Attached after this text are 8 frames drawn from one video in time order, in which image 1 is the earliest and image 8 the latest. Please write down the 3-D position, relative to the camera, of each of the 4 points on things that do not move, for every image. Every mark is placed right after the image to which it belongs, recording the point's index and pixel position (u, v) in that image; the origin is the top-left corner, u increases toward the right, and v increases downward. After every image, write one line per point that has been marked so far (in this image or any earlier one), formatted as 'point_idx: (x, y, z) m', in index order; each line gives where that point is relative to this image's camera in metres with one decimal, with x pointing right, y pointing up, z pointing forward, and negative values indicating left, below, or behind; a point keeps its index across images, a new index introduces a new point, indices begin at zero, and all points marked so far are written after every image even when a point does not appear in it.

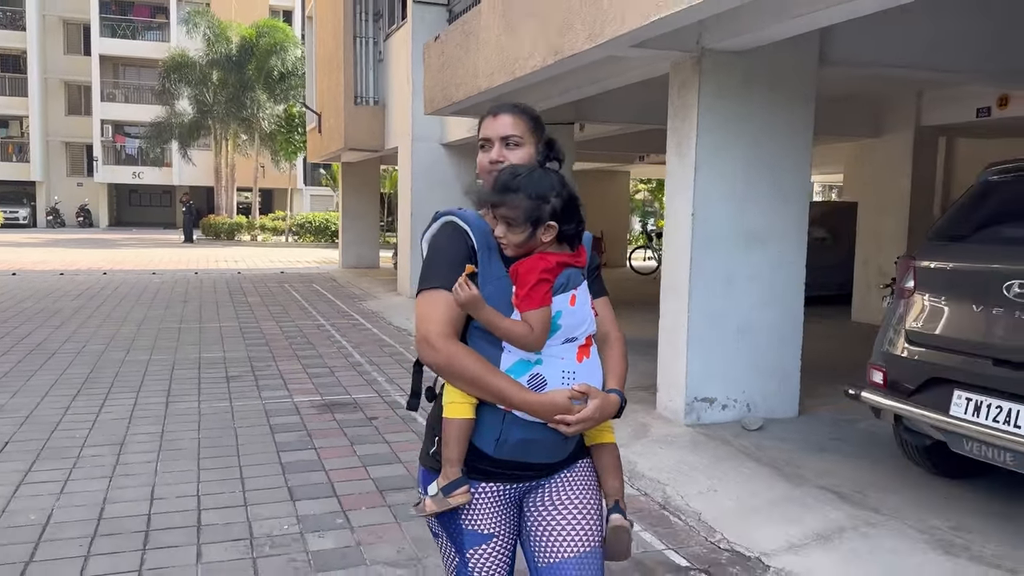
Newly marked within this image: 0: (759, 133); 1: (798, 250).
0: (+1.6, +1.0, +5.2) m
1: (+1.9, +0.2, +5.3) m
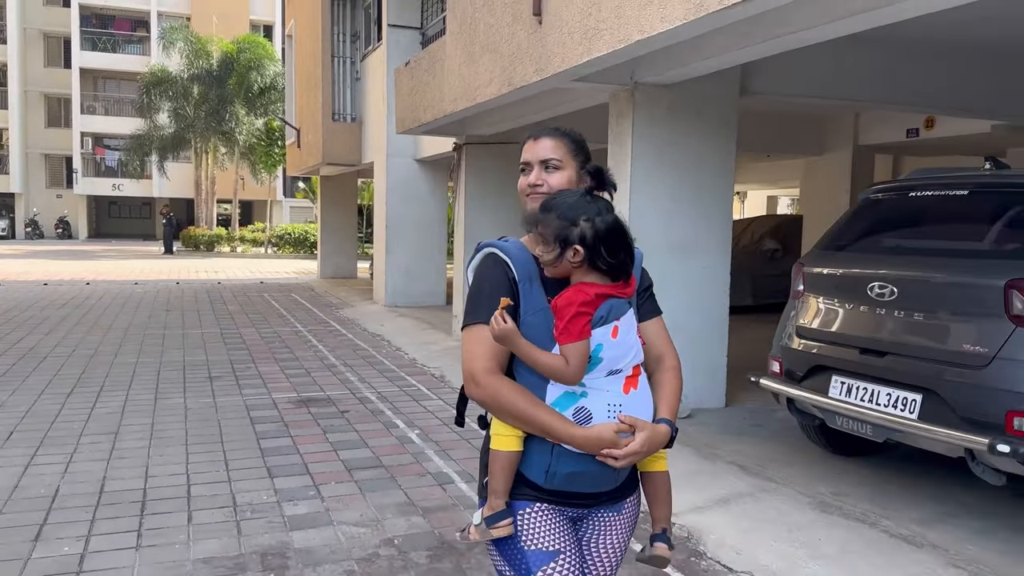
0: (+1.3, +0.9, +5.8) m
1: (+1.5, +0.2, +6.0) m
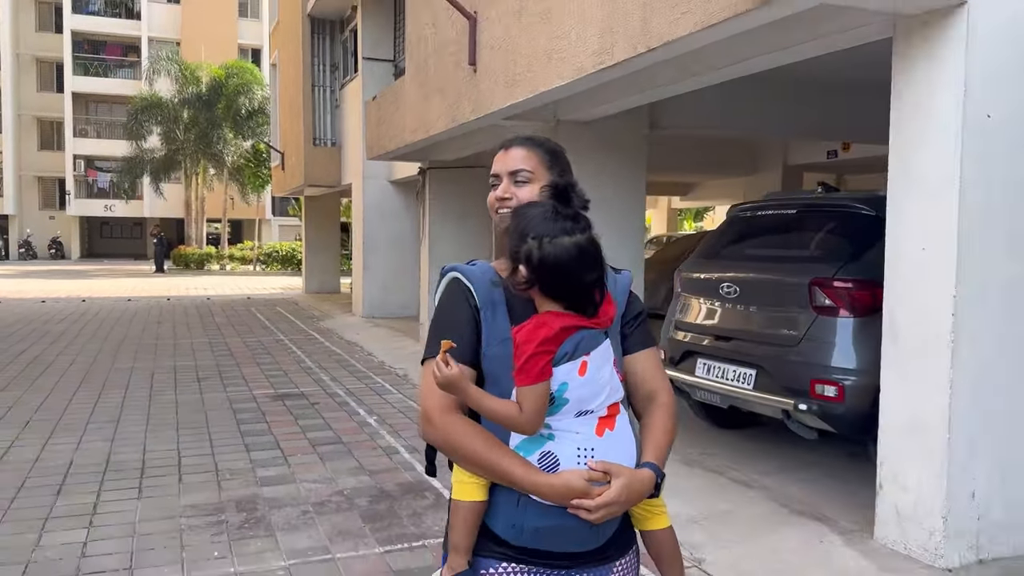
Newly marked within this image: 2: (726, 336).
0: (+0.8, +0.9, +6.9) m
1: (+1.1, +0.2, +7.1) m
2: (+1.3, -0.3, +5.1) m
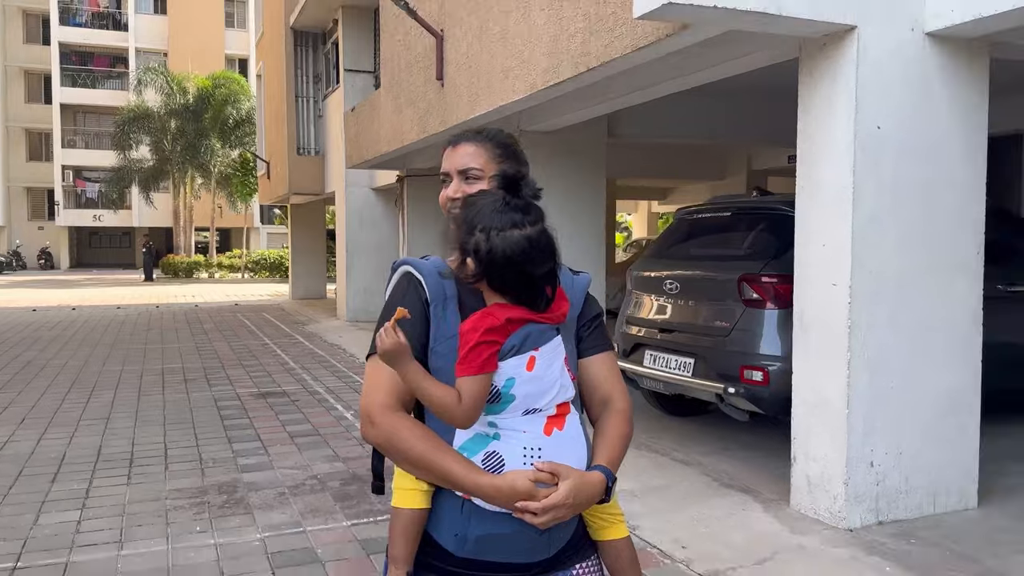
0: (+0.5, +0.9, +7.3) m
1: (+0.8, +0.2, +7.5) m
2: (+1.1, -0.3, +5.6) m
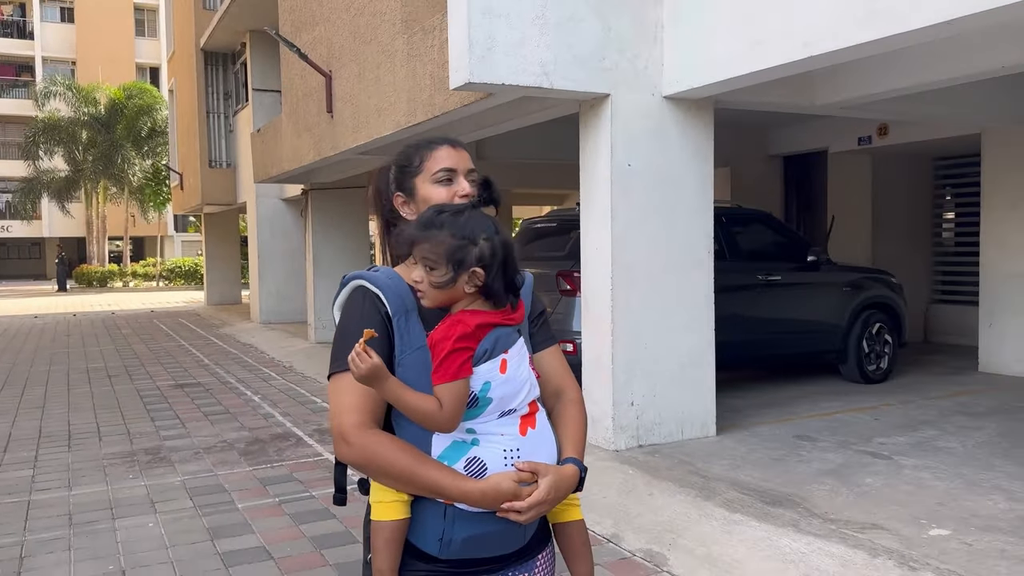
0: (-0.8, +0.9, +8.8) m
1: (-0.5, +0.2, +9.0) m
2: (0.0, -0.2, +7.1) m
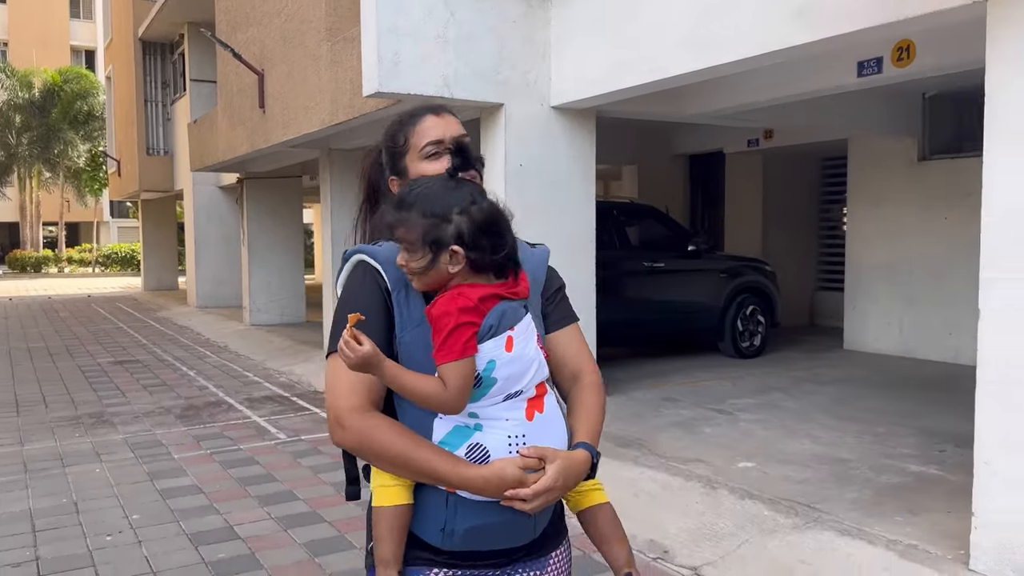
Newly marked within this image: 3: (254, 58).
0: (-1.7, +1.1, +9.5) m
1: (-1.4, +0.4, +9.8) m
2: (-0.8, -0.1, +7.9) m
3: (-2.9, +2.6, +9.4) m
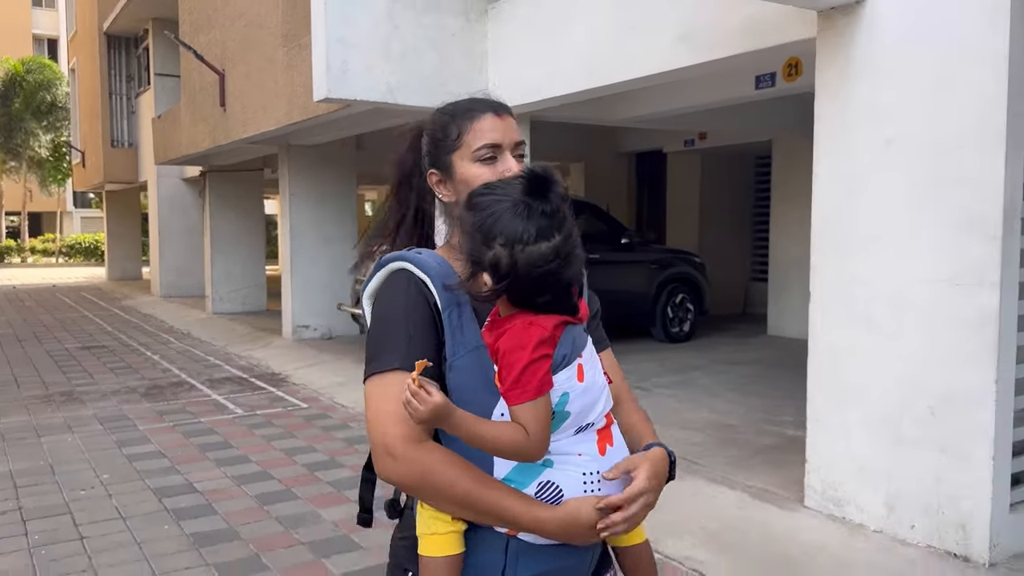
0: (-2.3, +1.2, +10.1) m
1: (-2.1, +0.5, +10.4) m
2: (-1.4, 0.0, +8.5) m
3: (-3.6, +2.7, +9.9) m
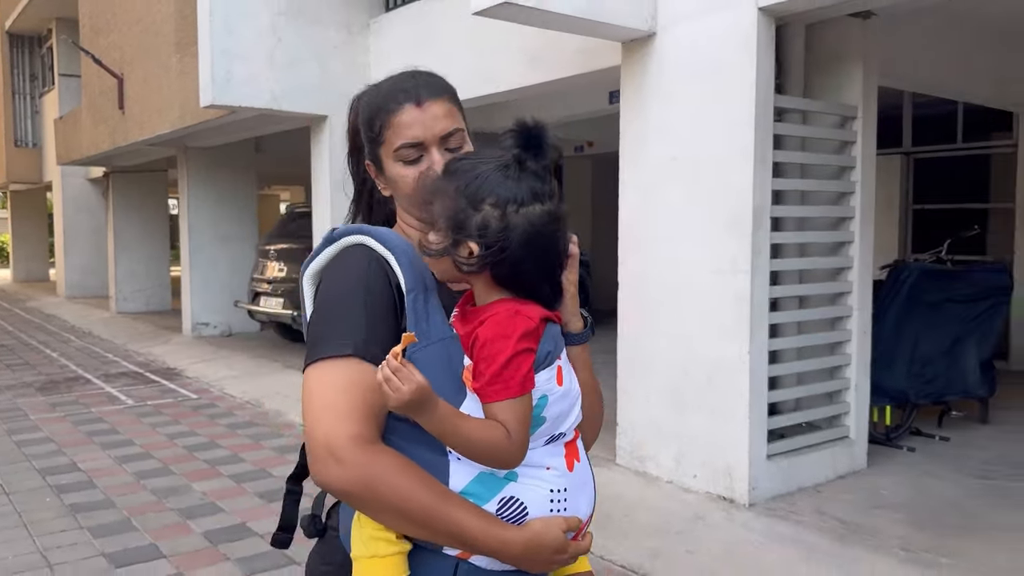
0: (-3.7, +1.2, +10.5) m
1: (-3.4, +0.5, +10.7) m
2: (-2.6, +0.1, +9.0) m
3: (-4.9, +2.8, +10.2) m
